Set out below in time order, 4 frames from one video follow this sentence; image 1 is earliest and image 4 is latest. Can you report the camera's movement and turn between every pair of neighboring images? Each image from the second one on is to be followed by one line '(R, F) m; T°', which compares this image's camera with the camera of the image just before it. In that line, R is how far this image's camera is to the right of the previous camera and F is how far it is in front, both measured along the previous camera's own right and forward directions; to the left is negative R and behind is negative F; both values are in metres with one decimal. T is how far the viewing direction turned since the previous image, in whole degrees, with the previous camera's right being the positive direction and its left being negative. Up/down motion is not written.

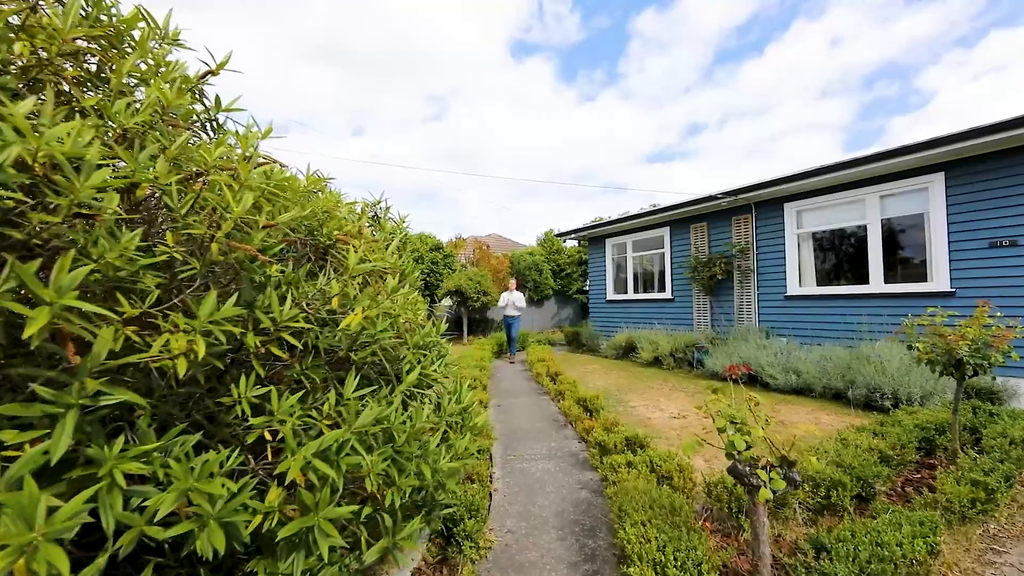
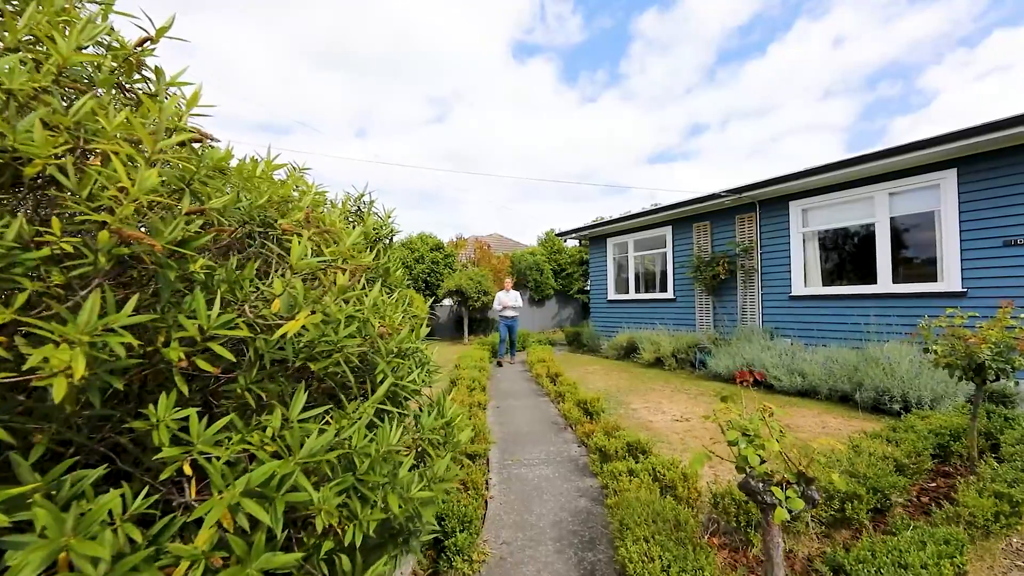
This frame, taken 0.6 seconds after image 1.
(0.0, +0.2) m; 0°
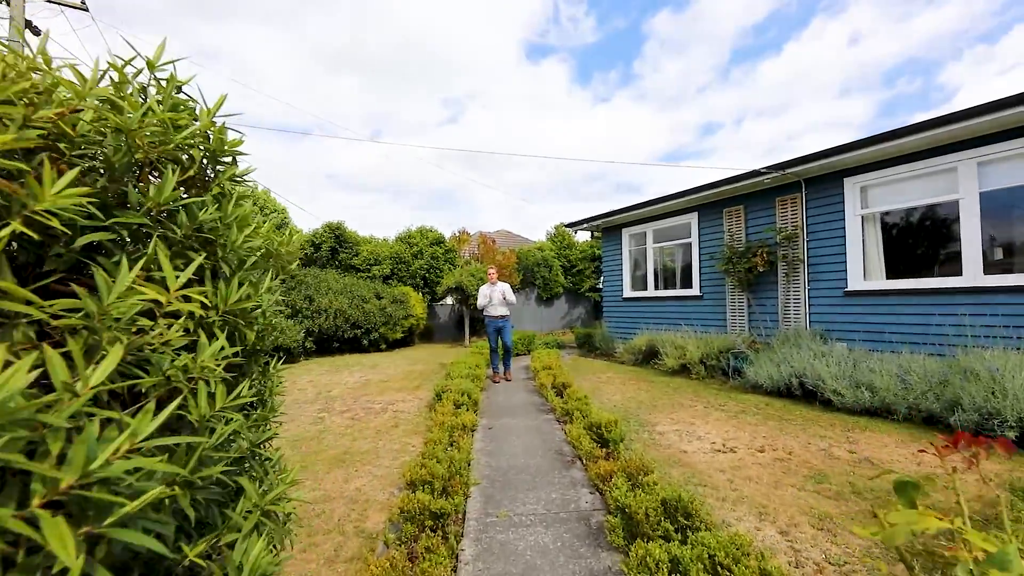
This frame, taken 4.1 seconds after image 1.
(+0.2, +1.1) m; -1°
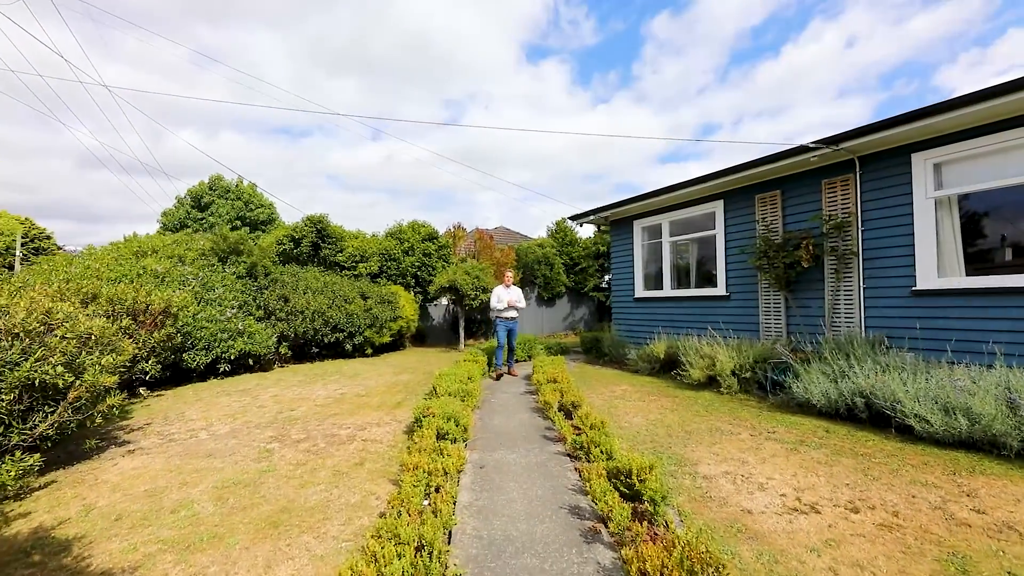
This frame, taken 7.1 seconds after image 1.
(0.0, +1.1) m; 0°
